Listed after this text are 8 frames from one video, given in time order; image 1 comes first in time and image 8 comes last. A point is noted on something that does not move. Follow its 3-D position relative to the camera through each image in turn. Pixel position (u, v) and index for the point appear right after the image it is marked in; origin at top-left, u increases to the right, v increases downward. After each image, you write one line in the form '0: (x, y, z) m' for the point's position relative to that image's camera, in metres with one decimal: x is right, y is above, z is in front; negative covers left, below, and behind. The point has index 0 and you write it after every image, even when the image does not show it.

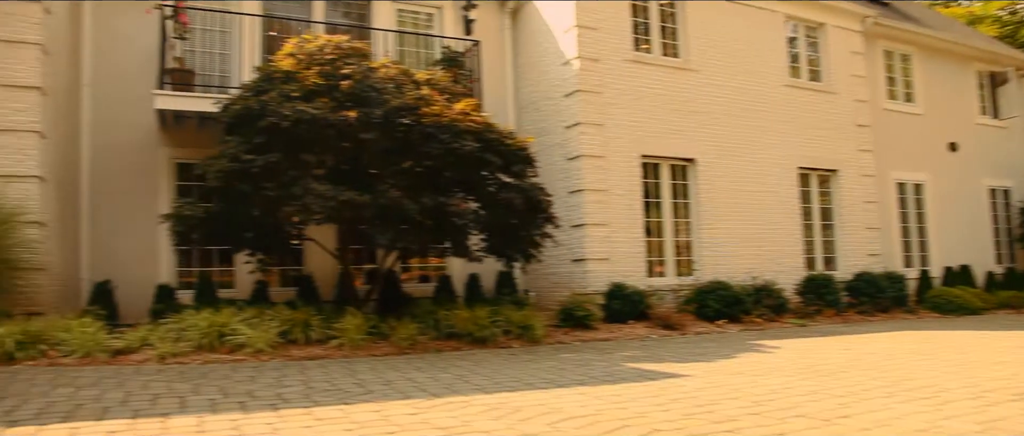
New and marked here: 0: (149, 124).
0: (-4.0, +1.0, +8.4) m
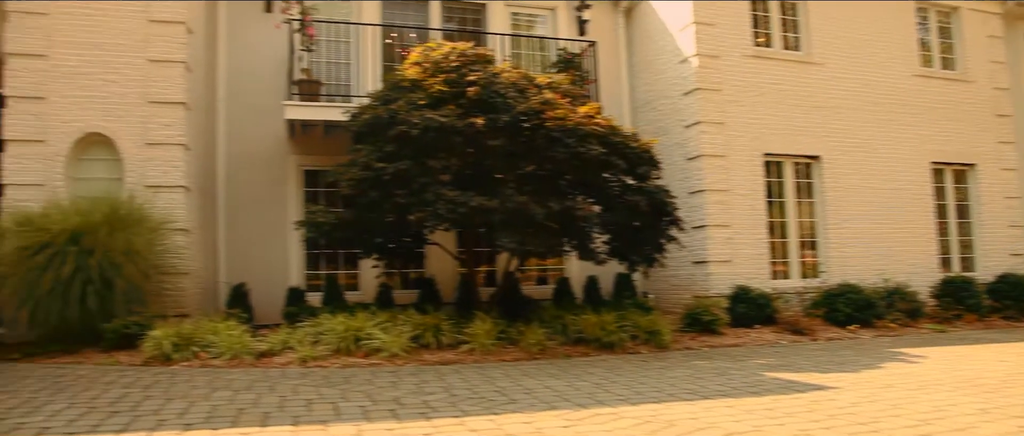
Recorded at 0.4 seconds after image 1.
0: (-2.7, +1.0, +8.7) m
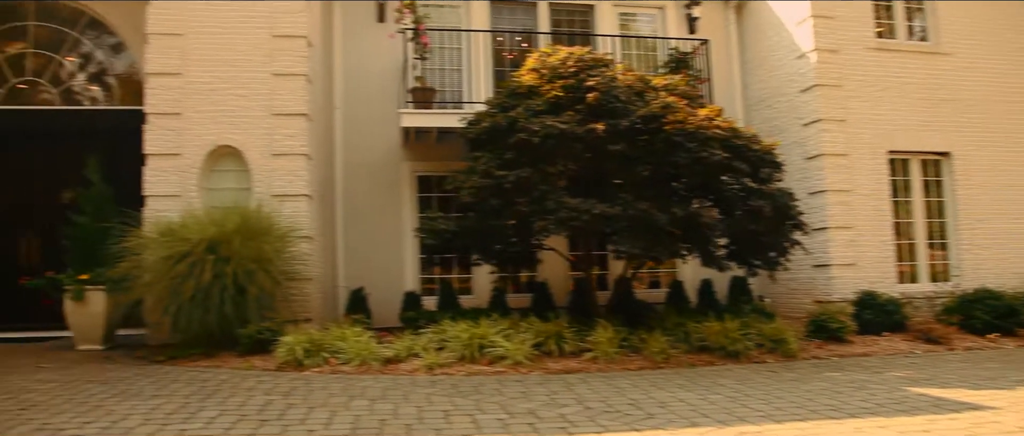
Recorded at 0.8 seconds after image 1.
0: (-1.4, +0.9, +8.9) m
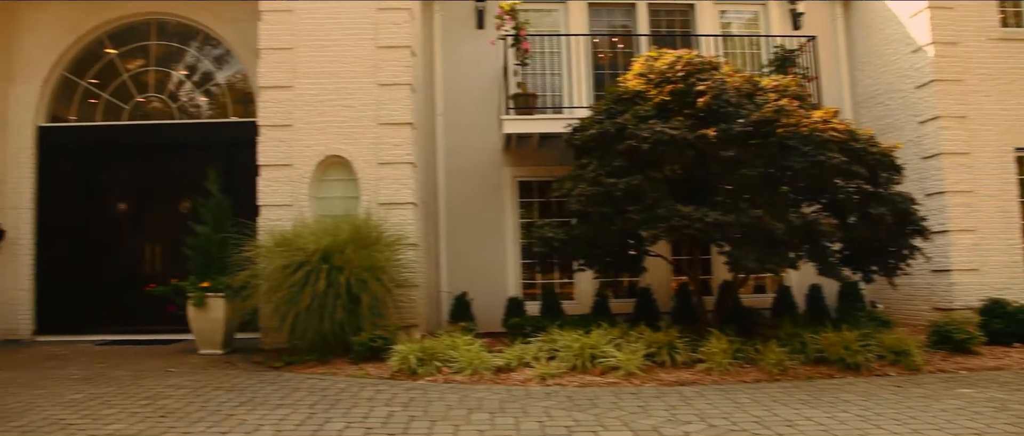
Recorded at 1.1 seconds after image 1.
0: (-0.2, +0.8, +8.9) m
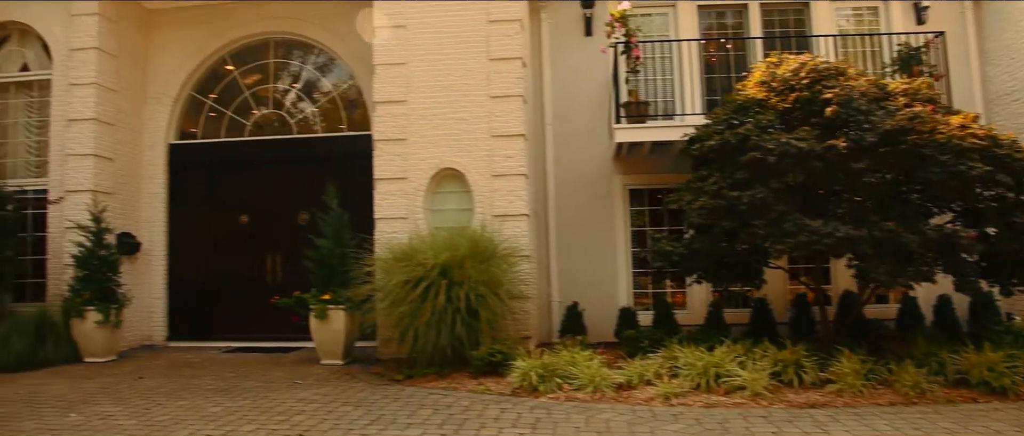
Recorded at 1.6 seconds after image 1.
0: (+1.1, +0.8, +8.8) m
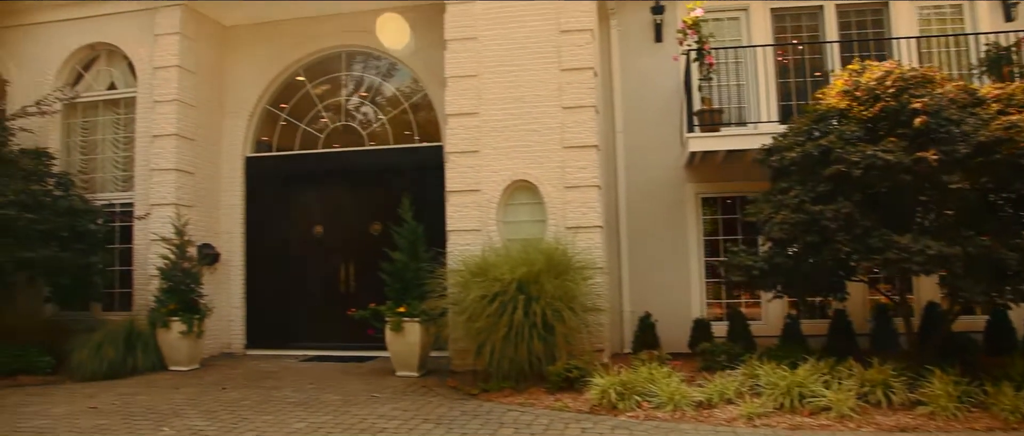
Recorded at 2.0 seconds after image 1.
0: (+1.9, +0.6, +8.7) m
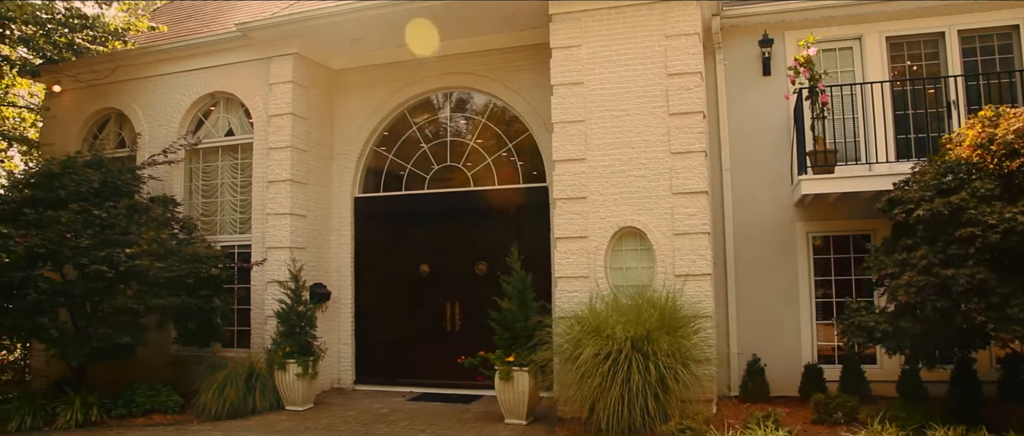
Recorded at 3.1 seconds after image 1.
0: (+3.1, +0.2, +8.4) m
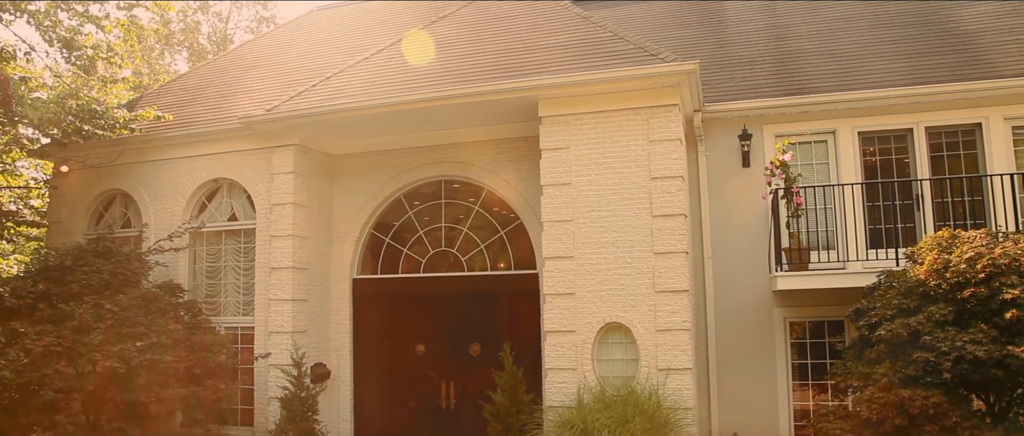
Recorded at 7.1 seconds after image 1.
0: (+3.0, -0.9, +8.9) m
